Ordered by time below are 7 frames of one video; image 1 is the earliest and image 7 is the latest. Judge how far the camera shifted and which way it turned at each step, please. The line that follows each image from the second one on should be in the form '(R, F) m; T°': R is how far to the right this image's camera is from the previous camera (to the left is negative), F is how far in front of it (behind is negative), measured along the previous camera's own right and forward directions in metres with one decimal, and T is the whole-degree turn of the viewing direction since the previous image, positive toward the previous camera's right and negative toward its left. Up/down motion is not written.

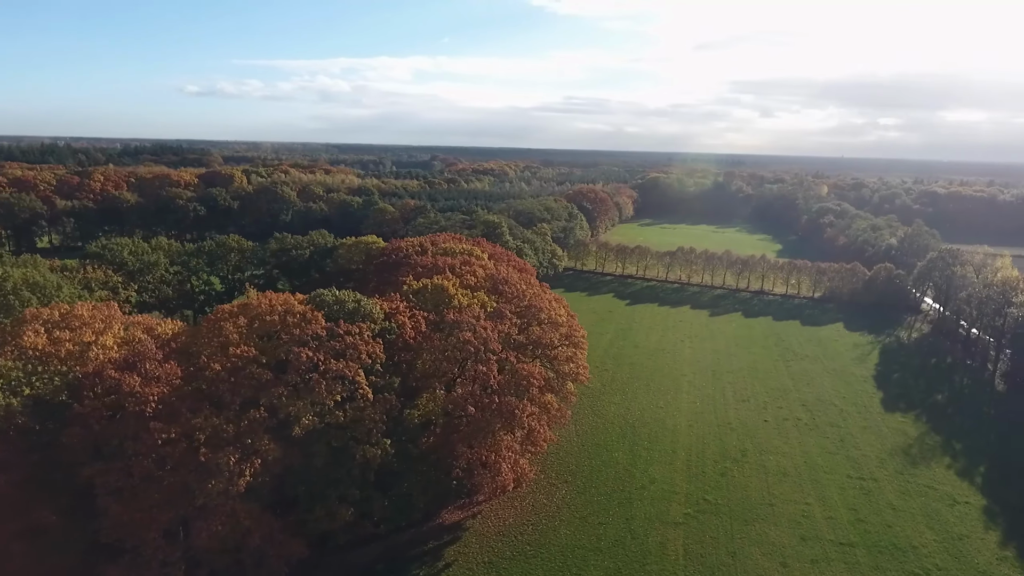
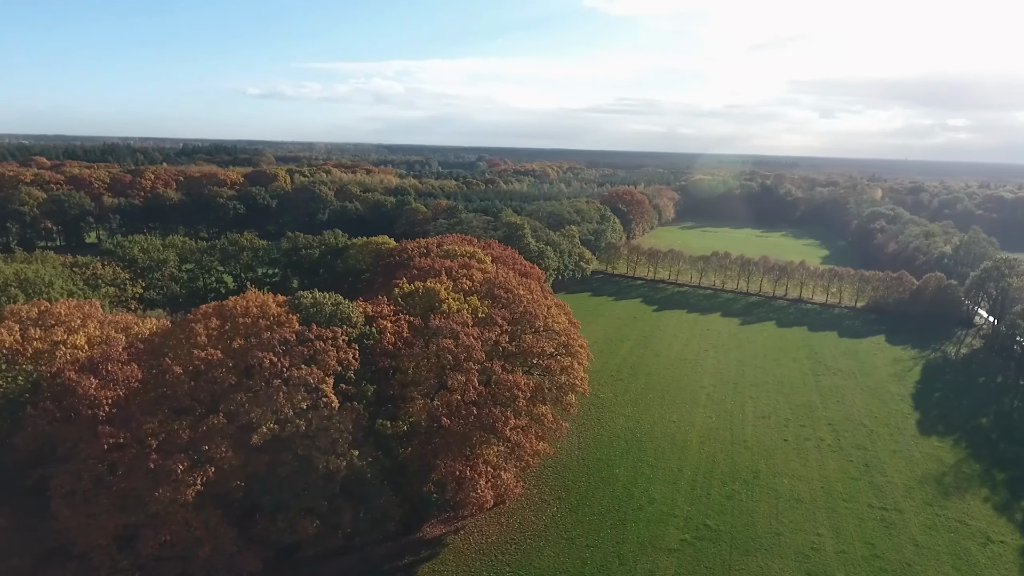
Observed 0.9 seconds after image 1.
(+2.8, +1.6) m; -4°
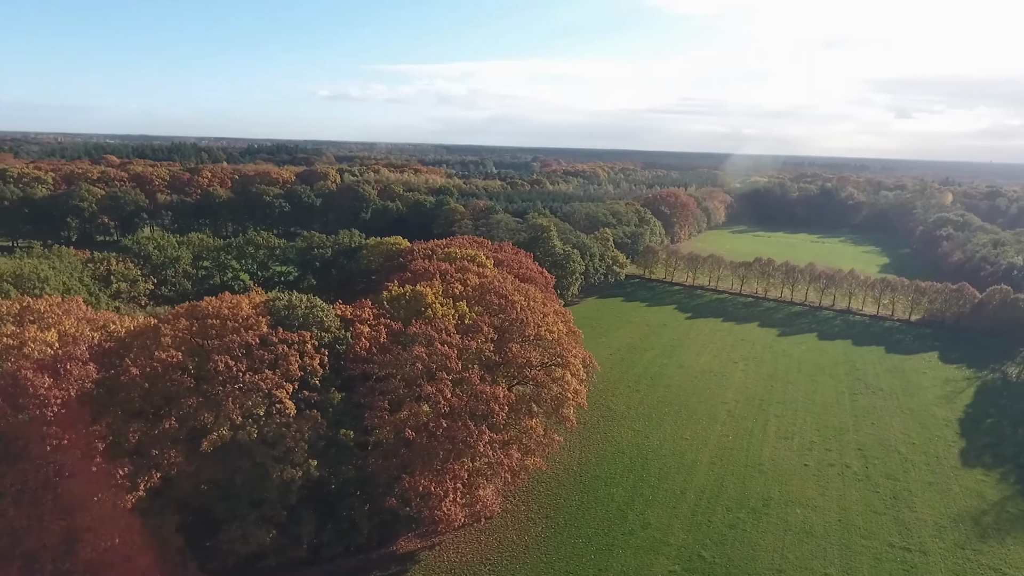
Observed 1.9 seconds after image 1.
(+3.3, +1.7) m; -5°
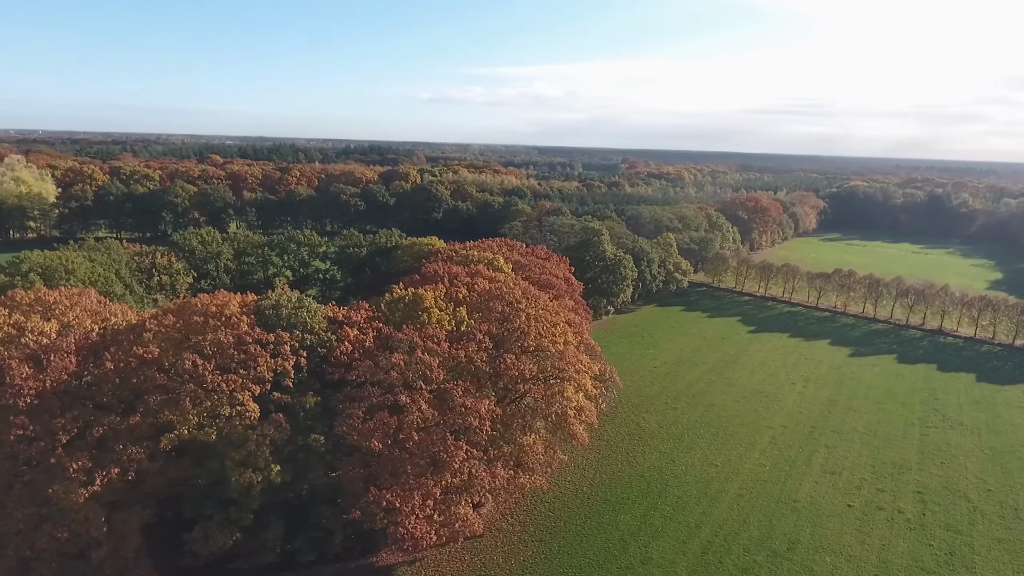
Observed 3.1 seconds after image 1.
(+4.2, +2.0) m; -8°
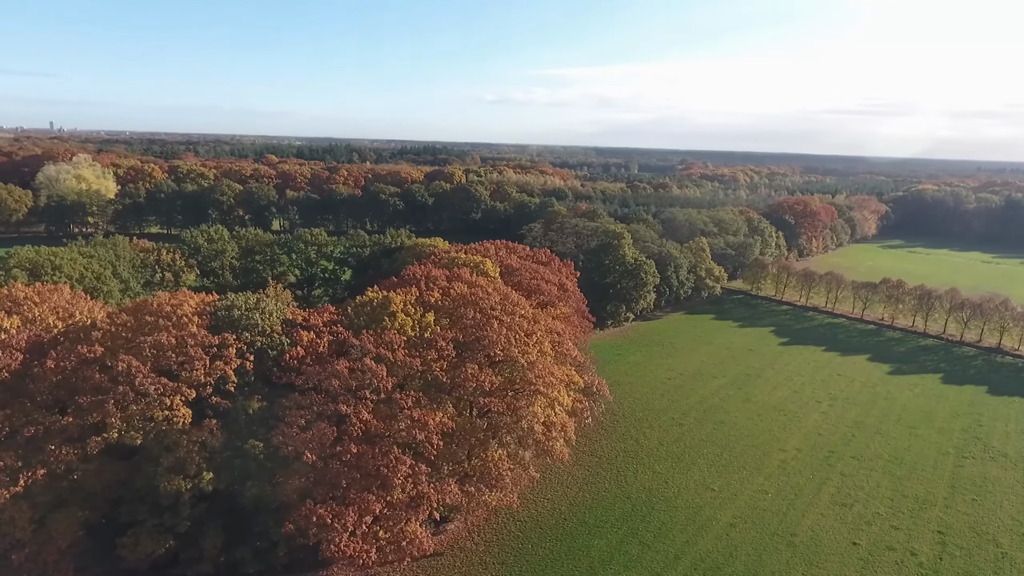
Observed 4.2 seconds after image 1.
(+4.0, +1.9) m; -5°
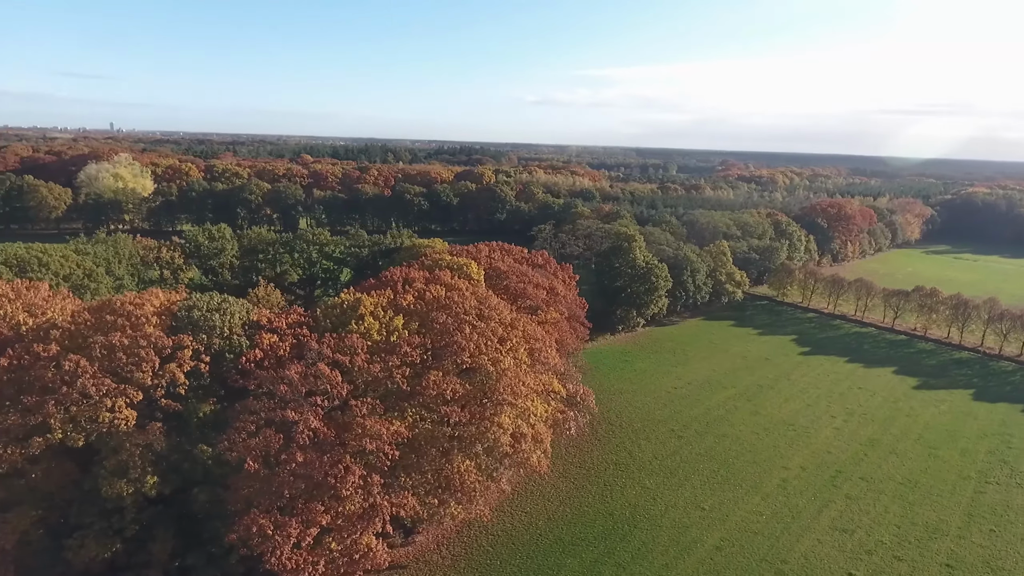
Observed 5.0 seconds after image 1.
(+2.9, +1.4) m; -4°
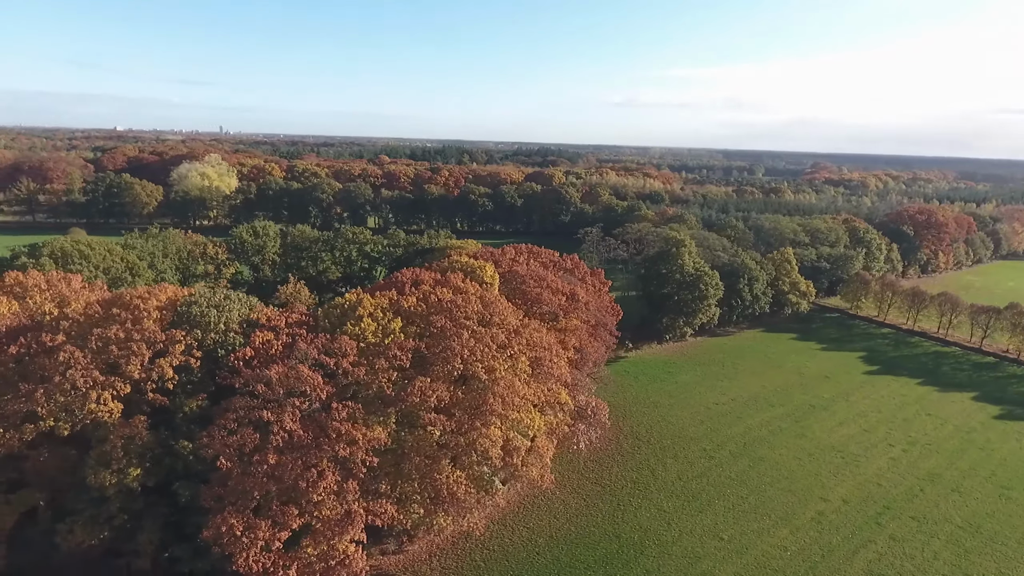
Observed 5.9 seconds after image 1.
(+3.4, +1.4) m; -7°
